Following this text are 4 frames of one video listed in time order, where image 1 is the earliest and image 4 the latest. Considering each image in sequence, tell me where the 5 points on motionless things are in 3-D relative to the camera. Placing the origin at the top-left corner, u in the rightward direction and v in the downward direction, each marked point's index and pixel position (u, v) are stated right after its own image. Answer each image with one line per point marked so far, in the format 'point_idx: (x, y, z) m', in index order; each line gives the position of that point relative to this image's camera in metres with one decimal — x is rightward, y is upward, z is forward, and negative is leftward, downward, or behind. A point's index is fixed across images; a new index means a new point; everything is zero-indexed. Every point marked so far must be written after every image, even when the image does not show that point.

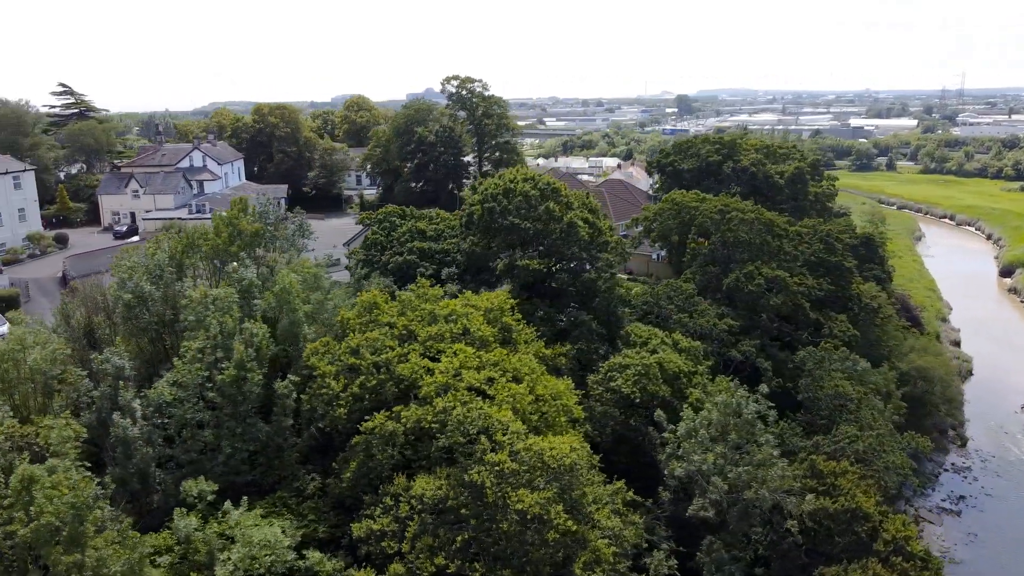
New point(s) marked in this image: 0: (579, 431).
0: (+1.5, -3.2, +18.7) m
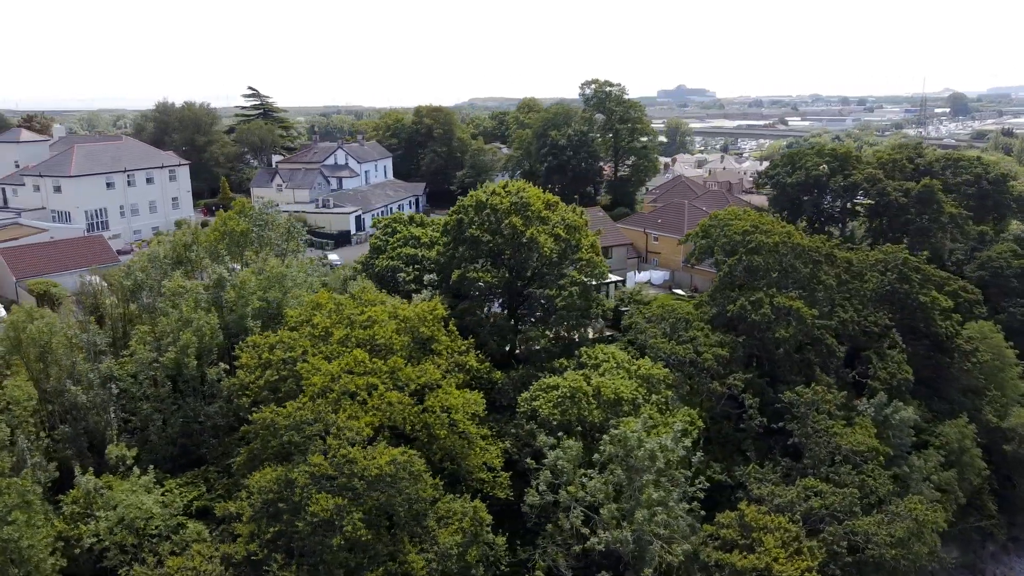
0: (-1.0, -3.6, +18.9) m
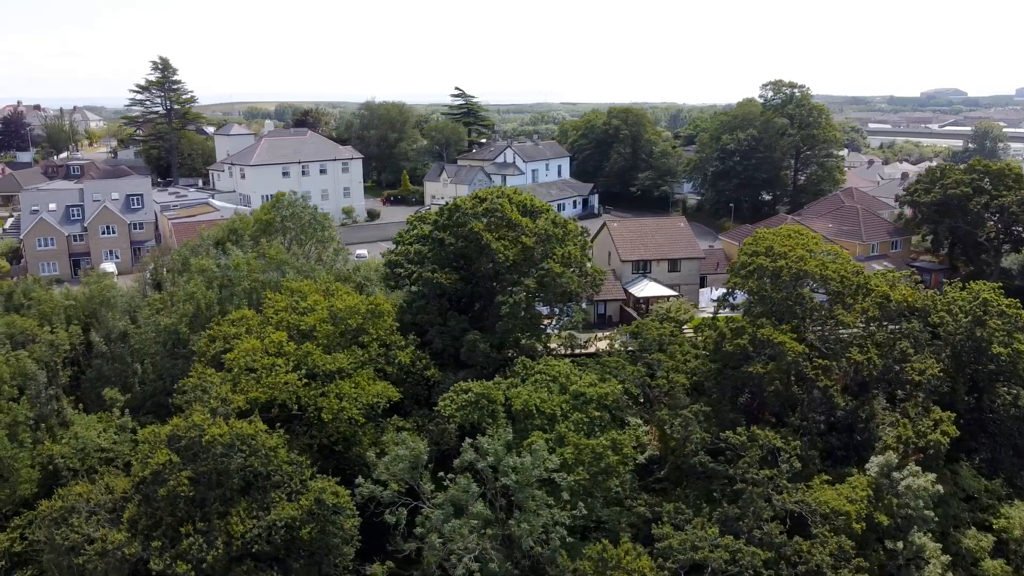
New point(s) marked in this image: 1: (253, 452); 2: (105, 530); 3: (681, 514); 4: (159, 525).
0: (-3.7, -3.5, +20.2) m
1: (-5.6, -3.6, +18.2) m
2: (-8.8, -5.3, +18.1) m
3: (+4.0, -5.4, +20.0) m
4: (-7.5, -5.1, +17.7) m
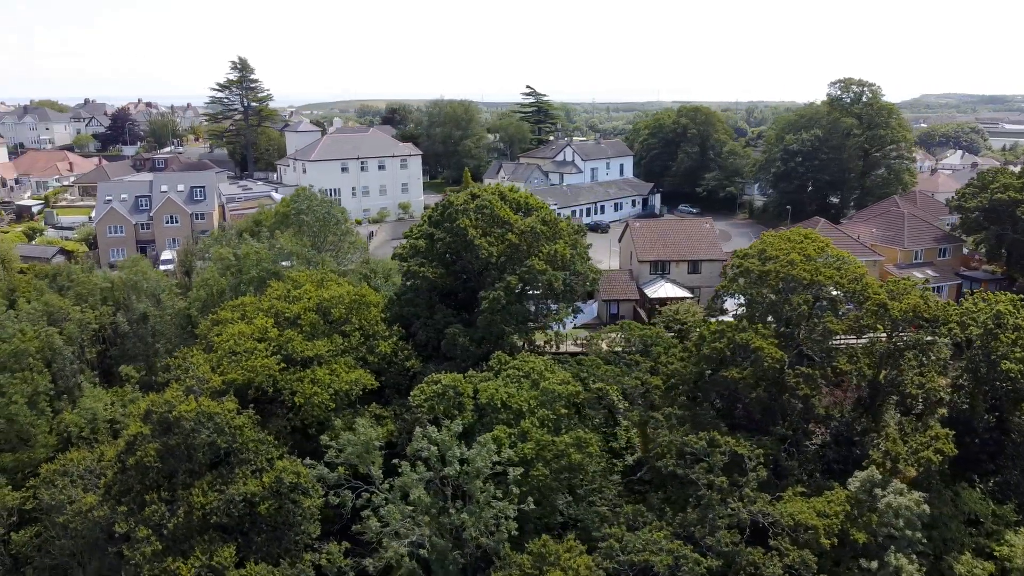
0: (-4.6, -3.3, +21.0) m
1: (-6.7, -3.3, +19.3) m
2: (-10.0, -4.9, +19.6) m
3: (+3.0, -5.4, +19.8) m
4: (-8.7, -4.7, +19.1) m
